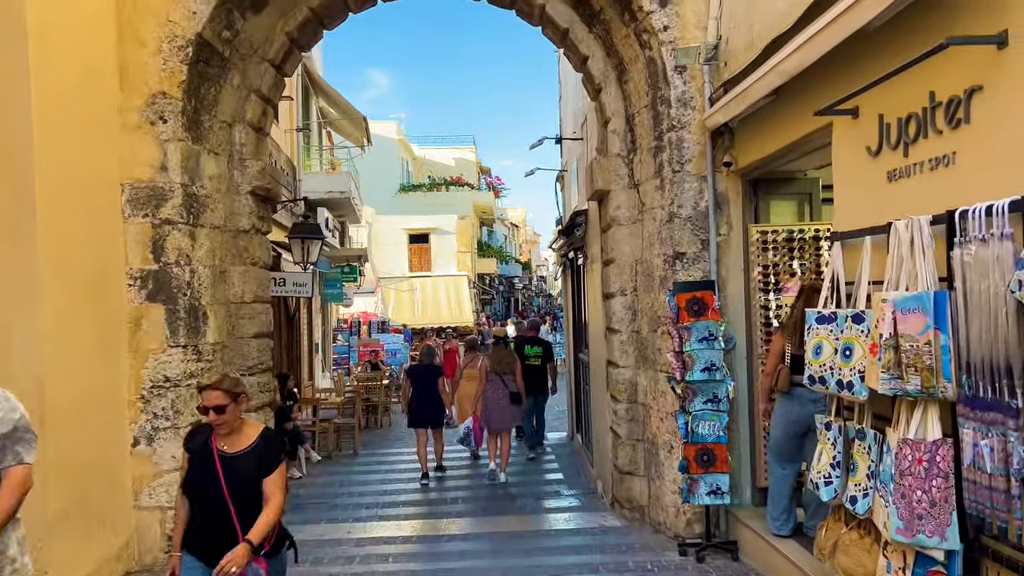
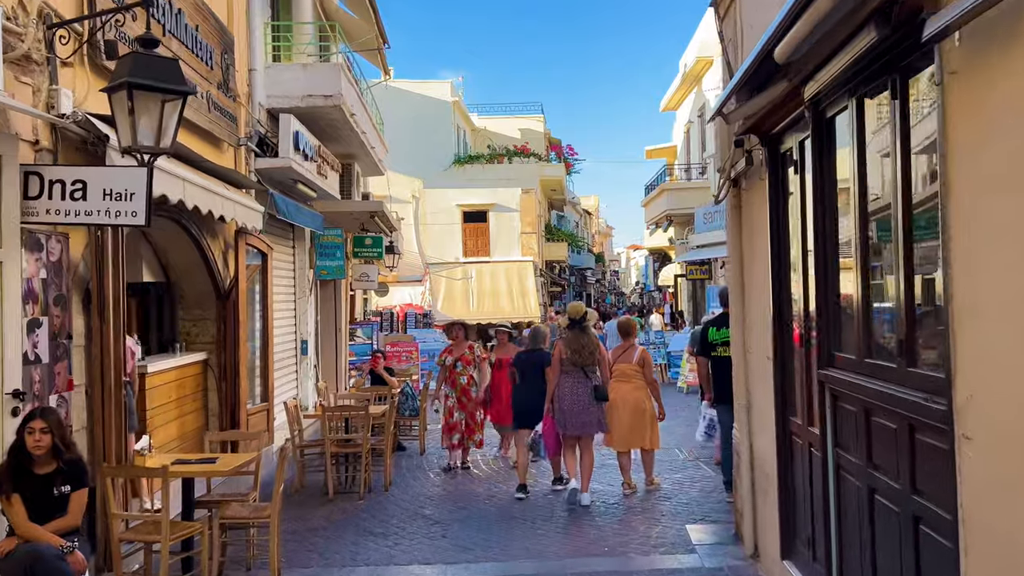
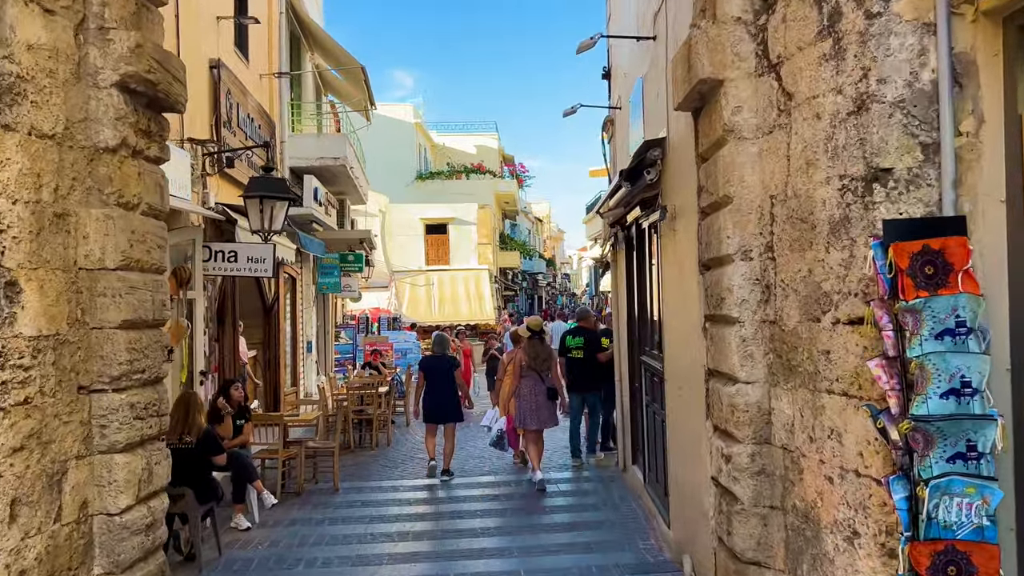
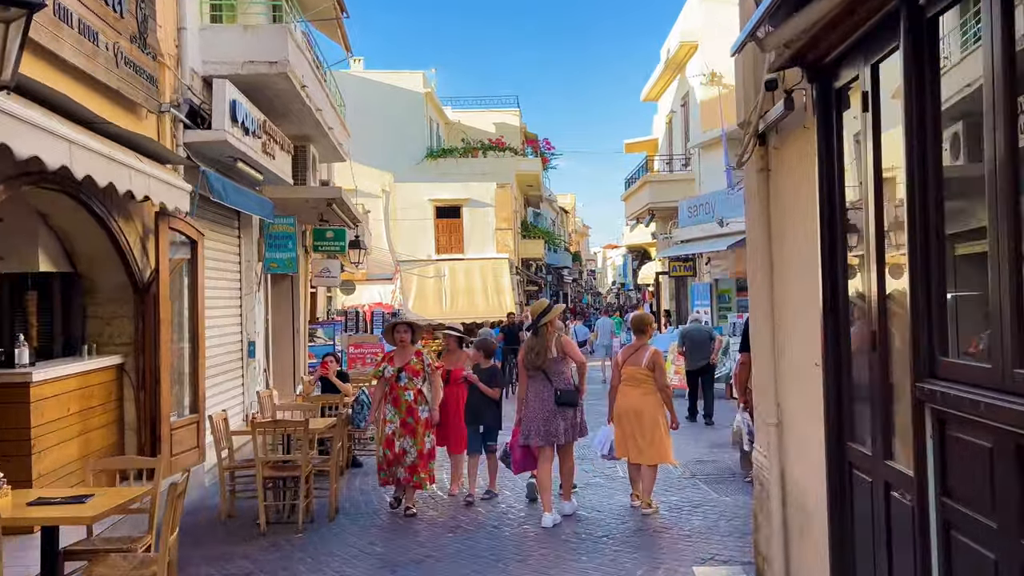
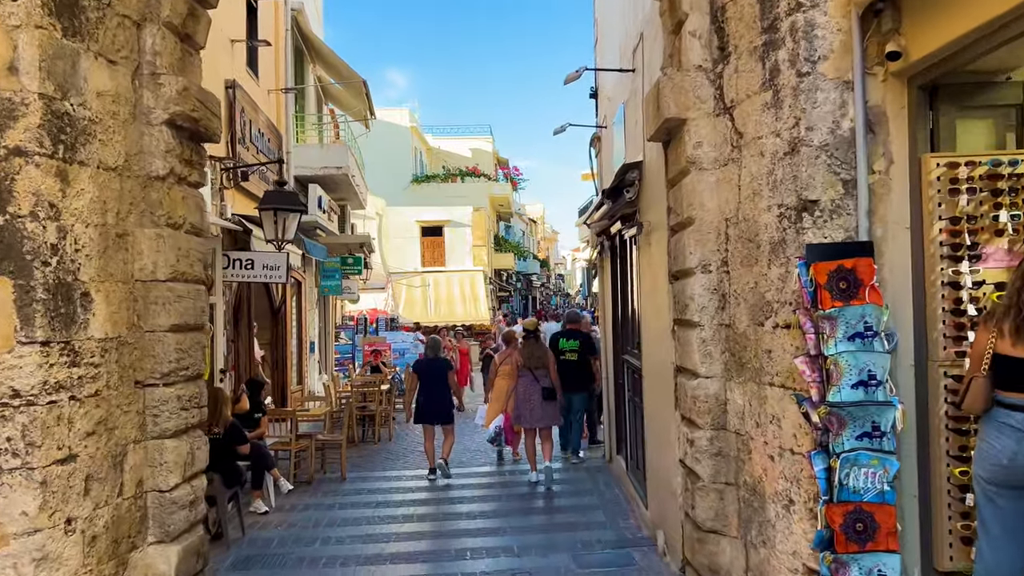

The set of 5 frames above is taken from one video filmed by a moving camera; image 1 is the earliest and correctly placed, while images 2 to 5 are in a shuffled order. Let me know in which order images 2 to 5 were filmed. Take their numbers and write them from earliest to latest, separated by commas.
5, 3, 2, 4
